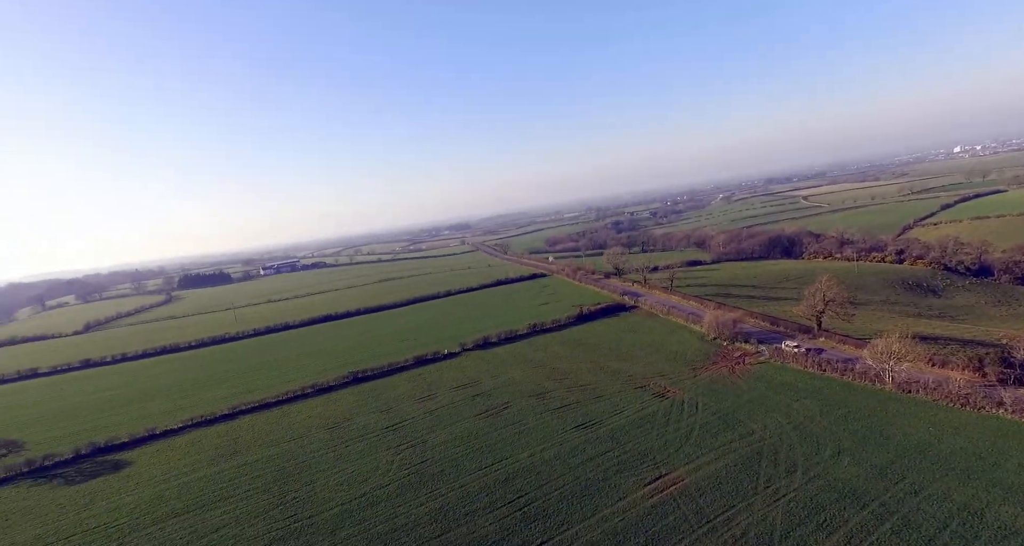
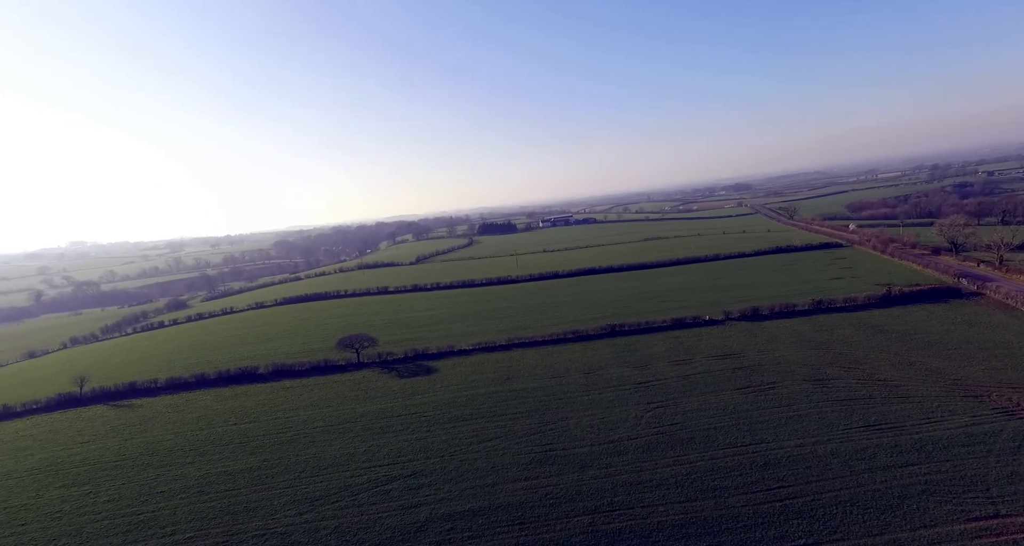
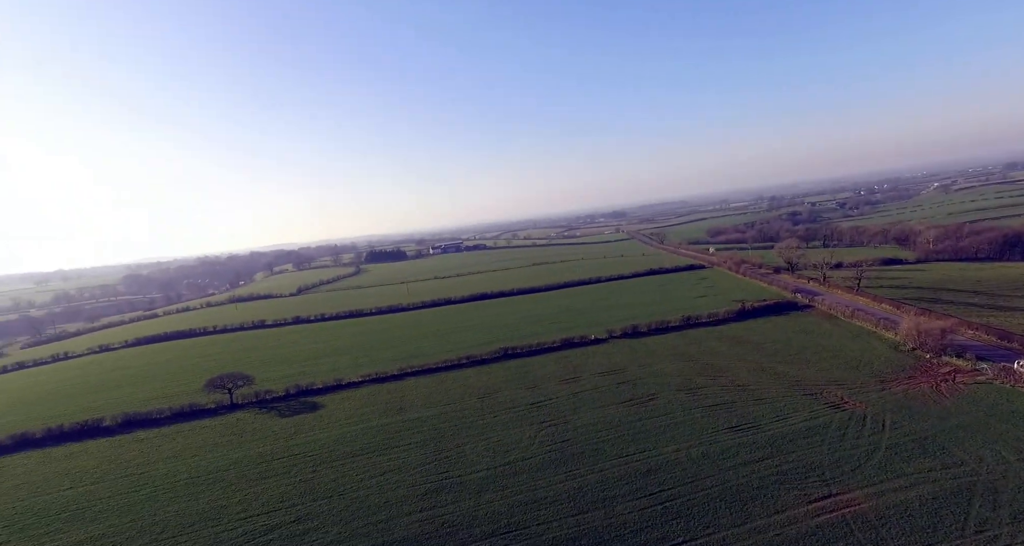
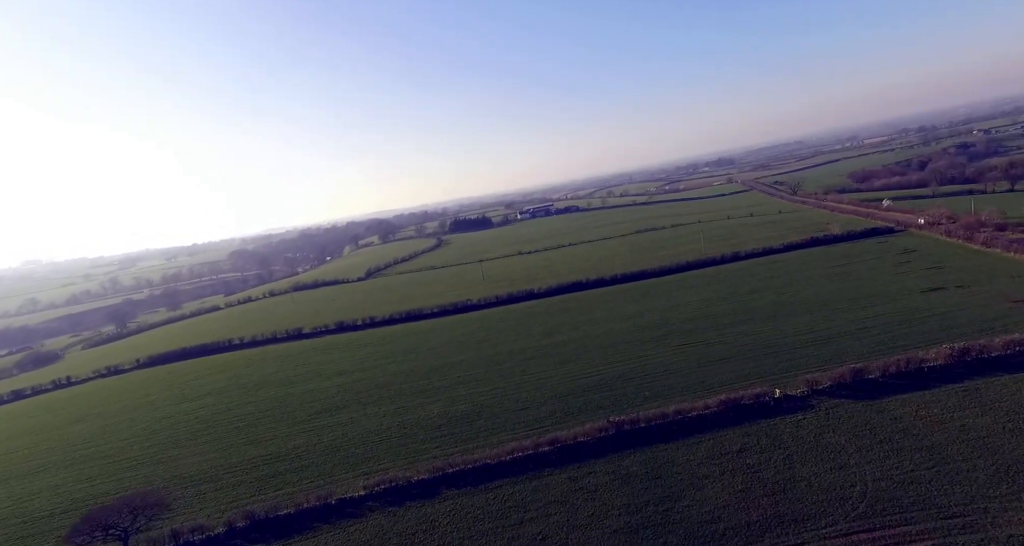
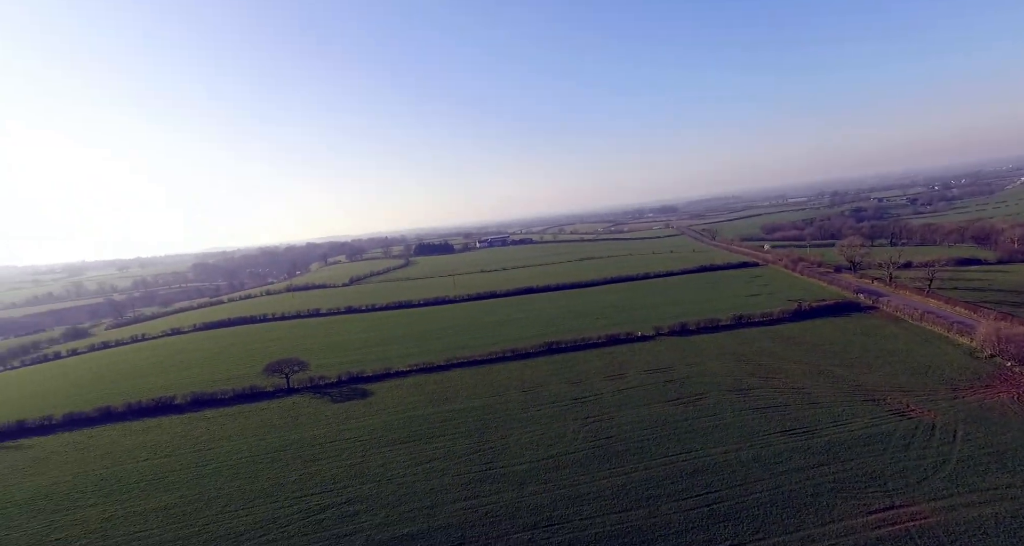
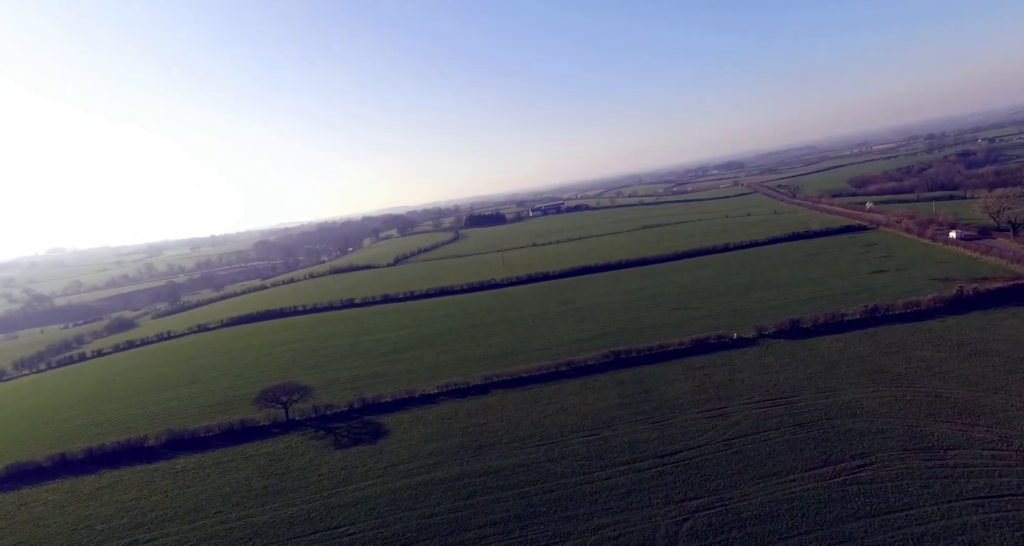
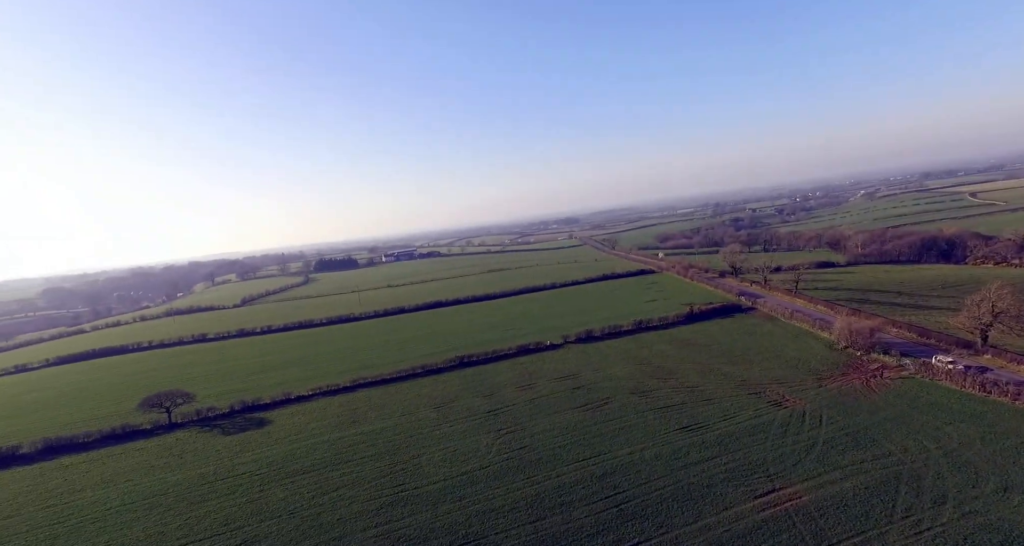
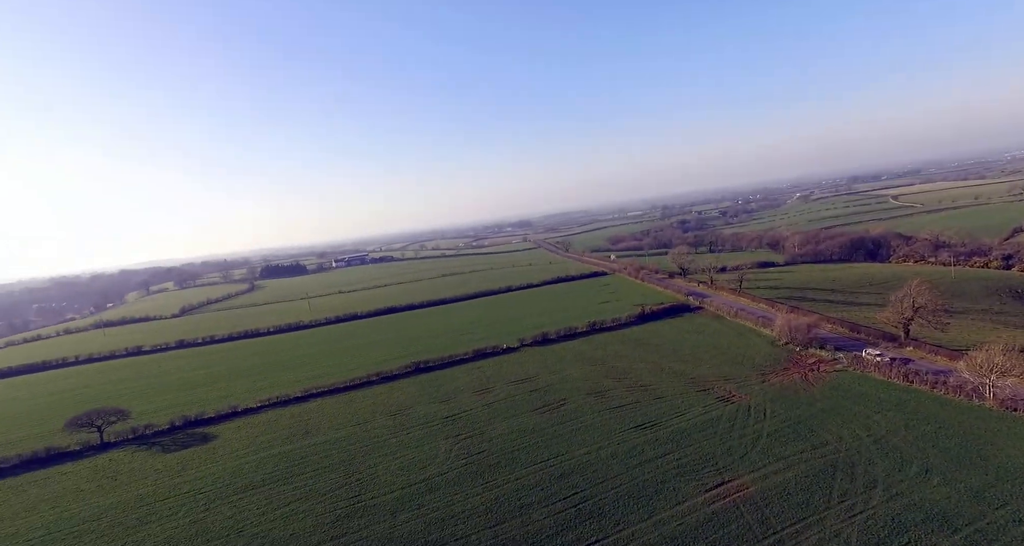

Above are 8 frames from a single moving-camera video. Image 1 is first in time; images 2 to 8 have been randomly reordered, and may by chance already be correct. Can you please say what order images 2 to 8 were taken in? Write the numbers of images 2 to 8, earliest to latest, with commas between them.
8, 7, 3, 5, 2, 6, 4
